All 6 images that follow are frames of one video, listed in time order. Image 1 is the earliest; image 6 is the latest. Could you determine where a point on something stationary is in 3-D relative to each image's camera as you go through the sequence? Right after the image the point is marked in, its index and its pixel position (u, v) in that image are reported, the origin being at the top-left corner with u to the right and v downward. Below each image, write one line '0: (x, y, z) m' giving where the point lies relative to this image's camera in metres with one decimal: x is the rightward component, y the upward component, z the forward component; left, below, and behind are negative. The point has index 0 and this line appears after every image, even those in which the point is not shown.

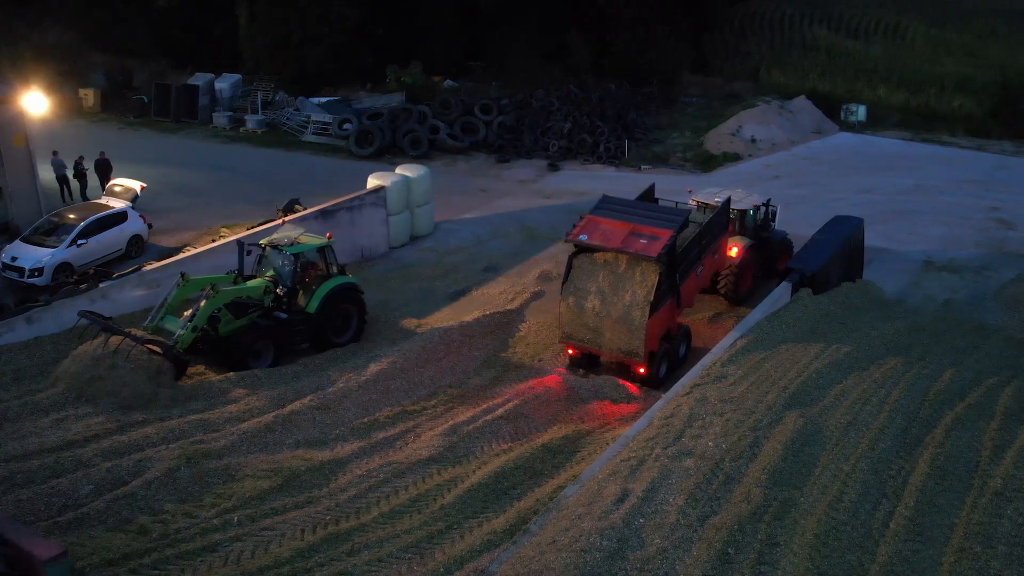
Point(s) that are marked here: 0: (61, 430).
0: (-4.9, -1.6, +10.3) m
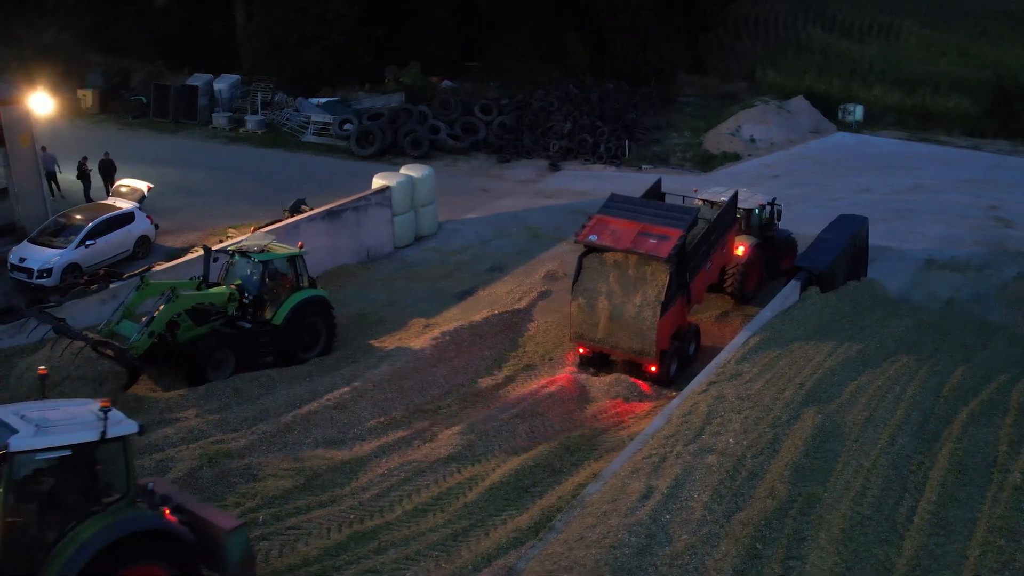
0: (-4.7, -1.6, +10.3) m
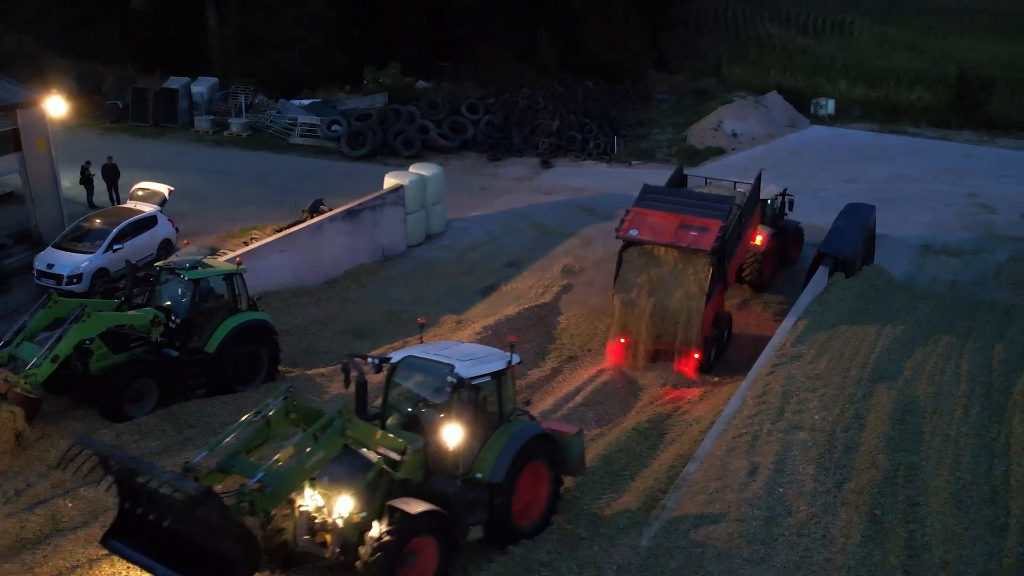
0: (-3.8, -1.6, +10.3) m
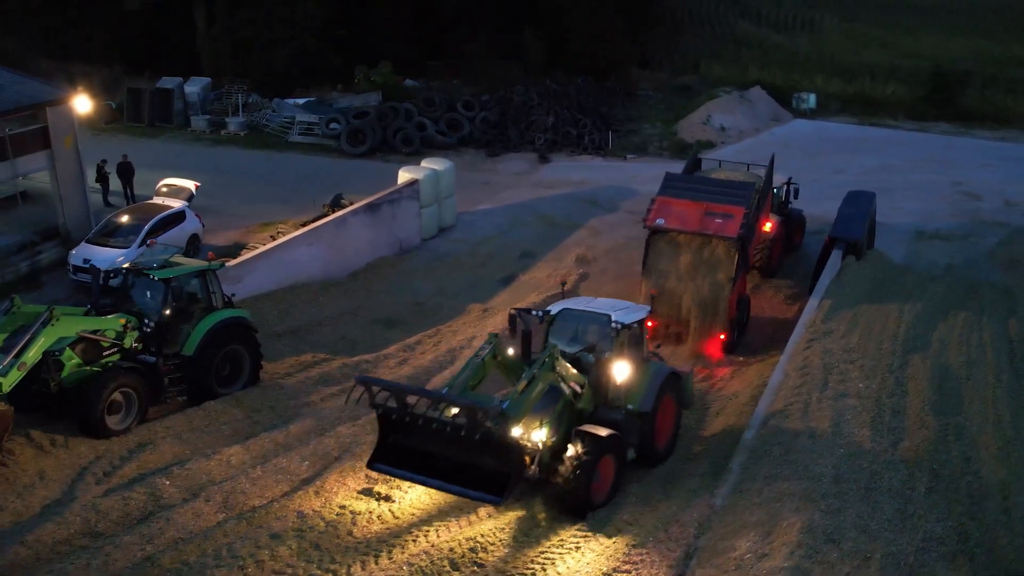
0: (-3.2, -1.5, +10.6) m
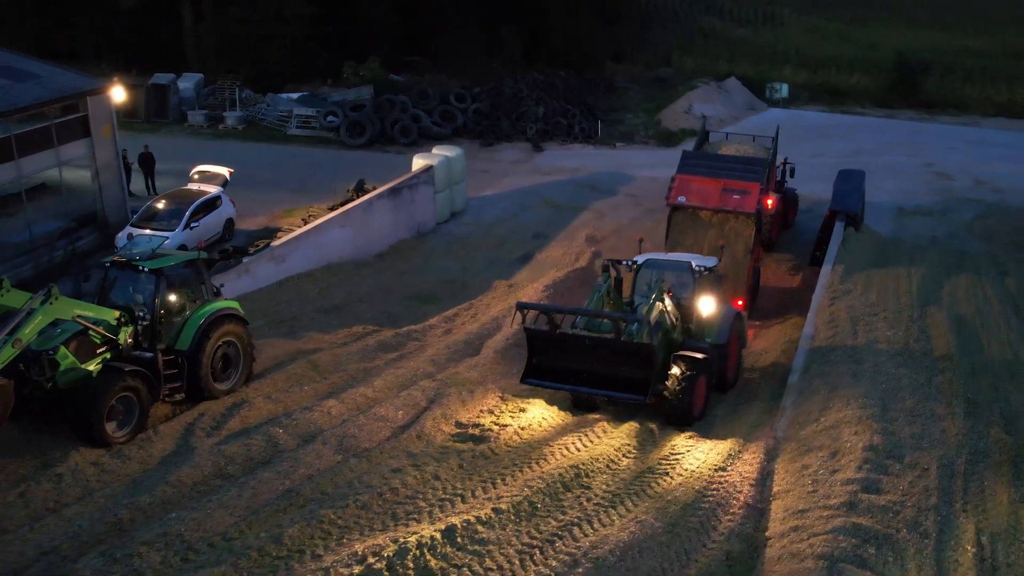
0: (-2.4, -1.1, +11.4) m
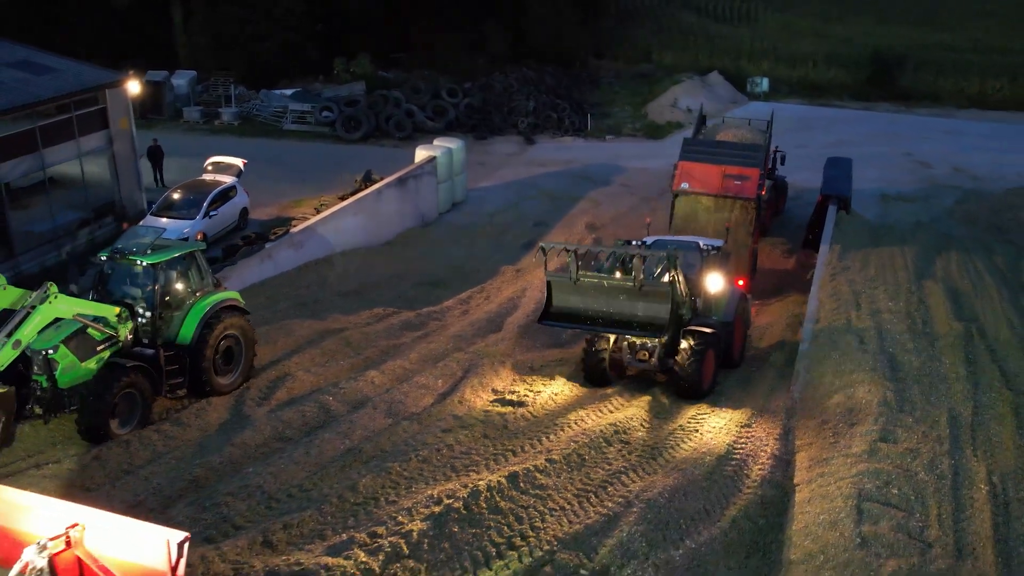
0: (-2.1, -0.9, +11.9) m
